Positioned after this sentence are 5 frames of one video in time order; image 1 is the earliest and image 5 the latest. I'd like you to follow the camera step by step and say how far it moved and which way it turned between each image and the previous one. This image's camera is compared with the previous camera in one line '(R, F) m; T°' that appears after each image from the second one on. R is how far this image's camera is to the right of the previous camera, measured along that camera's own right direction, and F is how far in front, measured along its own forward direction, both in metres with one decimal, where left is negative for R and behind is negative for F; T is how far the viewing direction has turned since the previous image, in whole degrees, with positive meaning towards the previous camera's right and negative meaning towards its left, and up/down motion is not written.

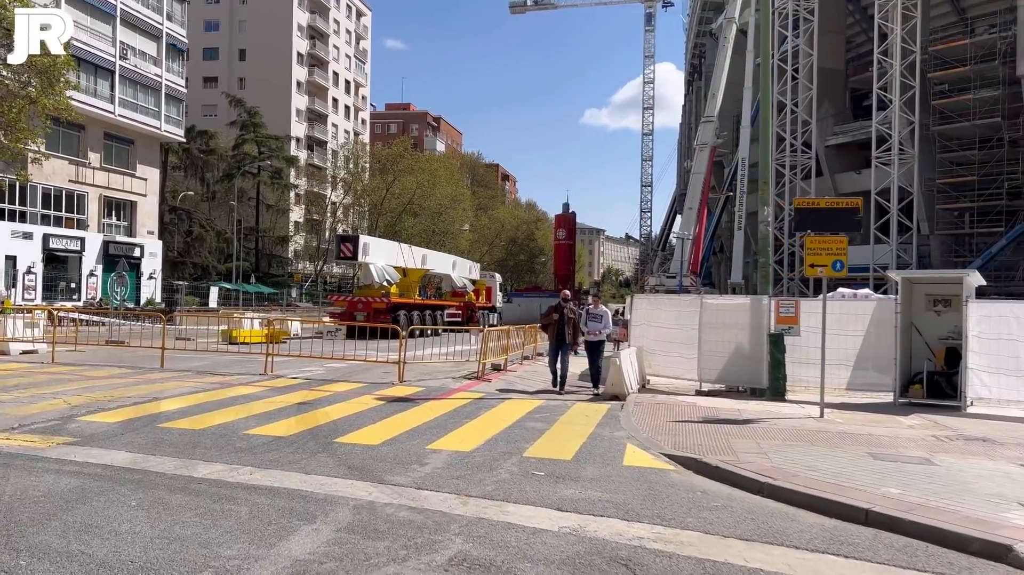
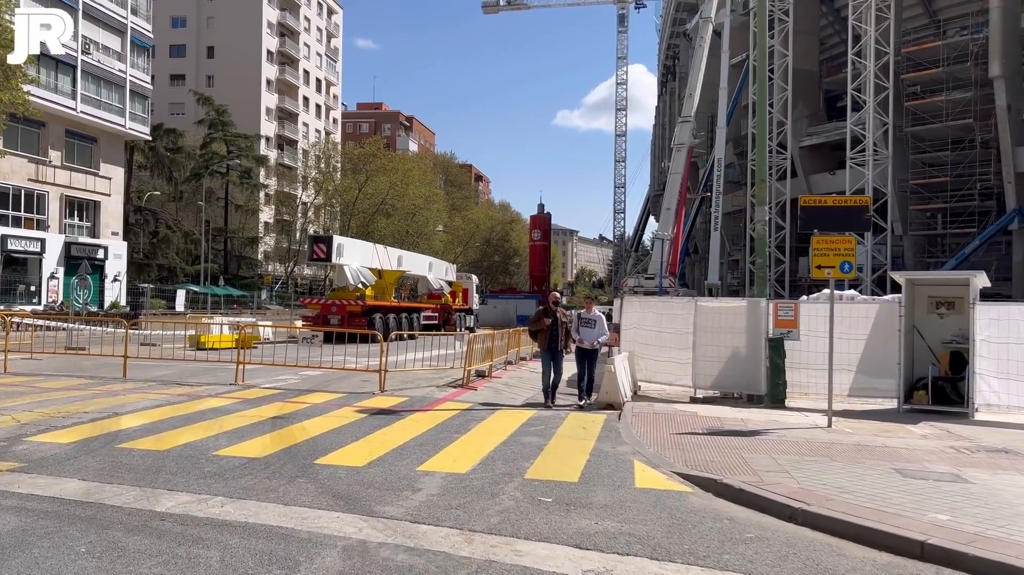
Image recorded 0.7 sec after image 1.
(-0.2, +0.6) m; +2°
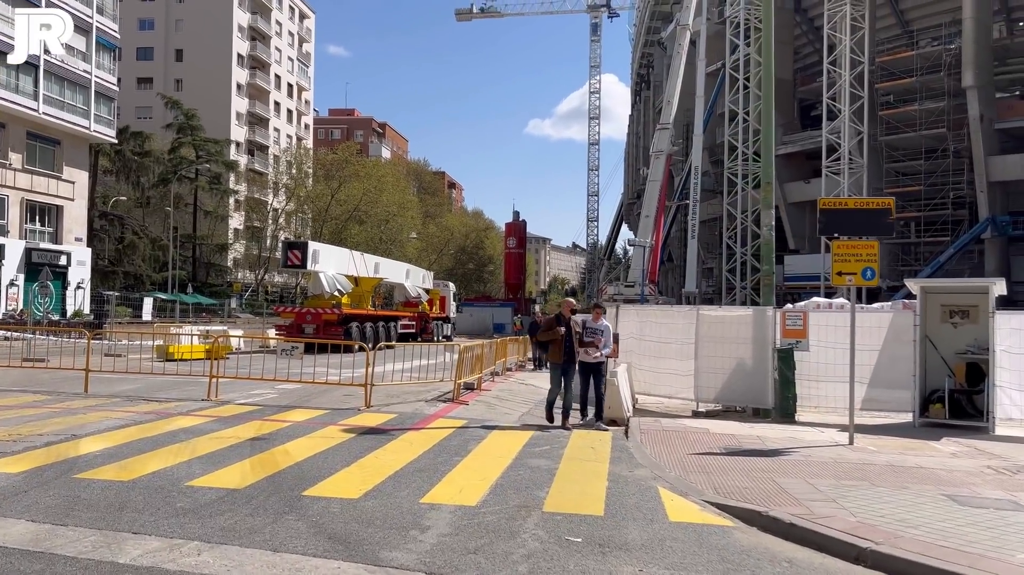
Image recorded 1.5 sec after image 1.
(-0.3, +0.7) m; +2°
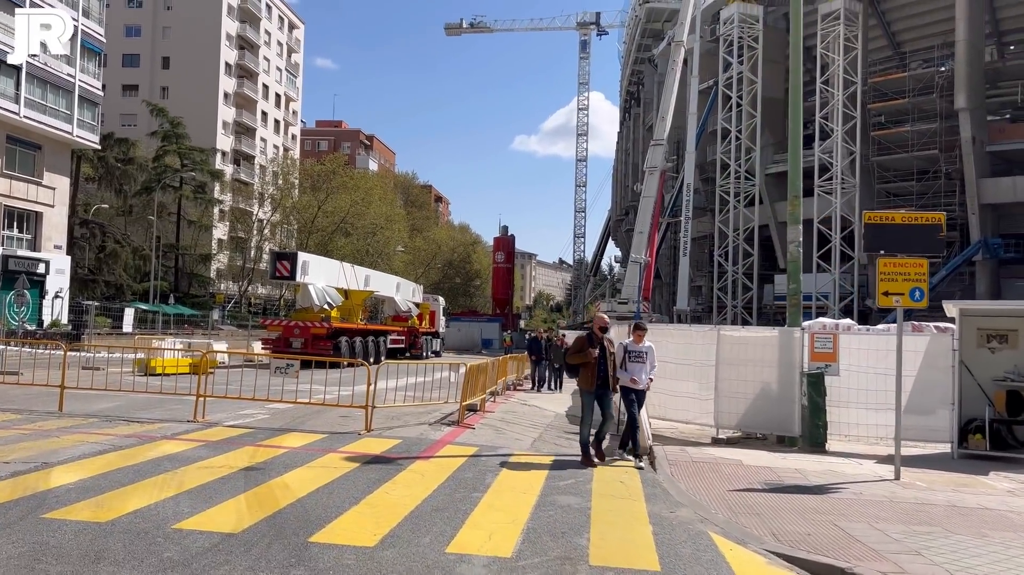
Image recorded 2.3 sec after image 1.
(-0.3, +0.7) m; +1°
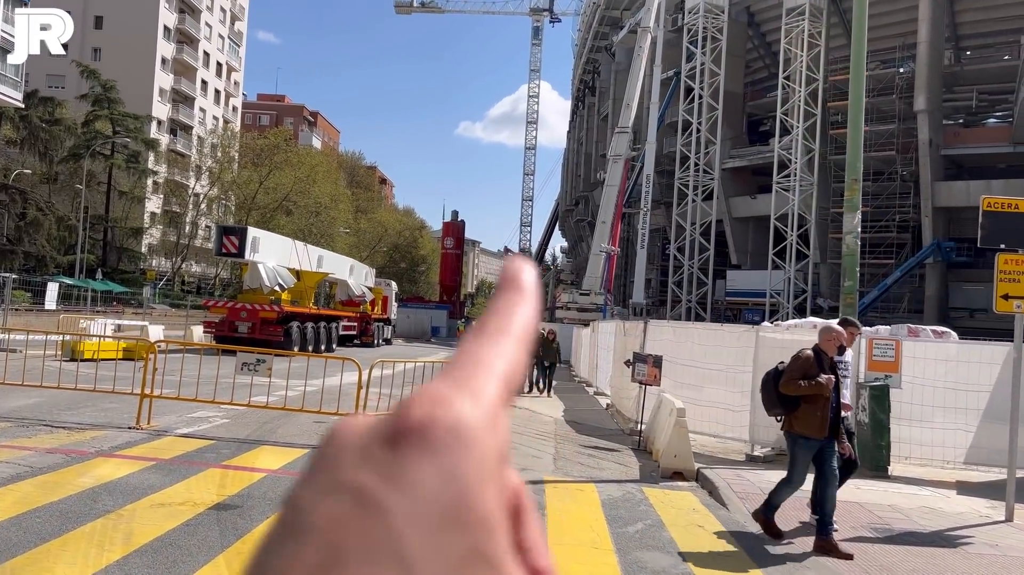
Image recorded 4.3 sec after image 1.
(-0.8, +1.6) m; +4°
